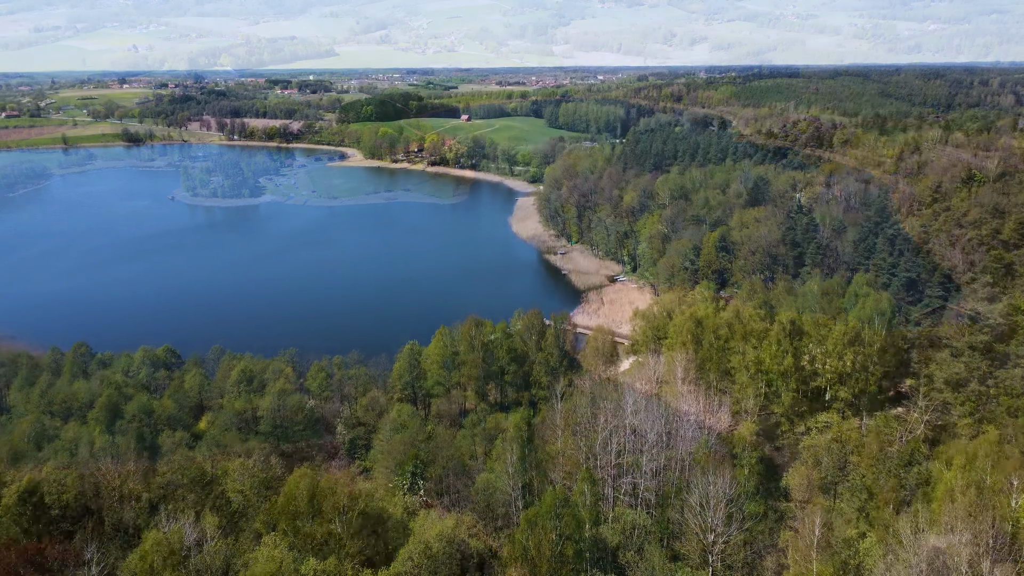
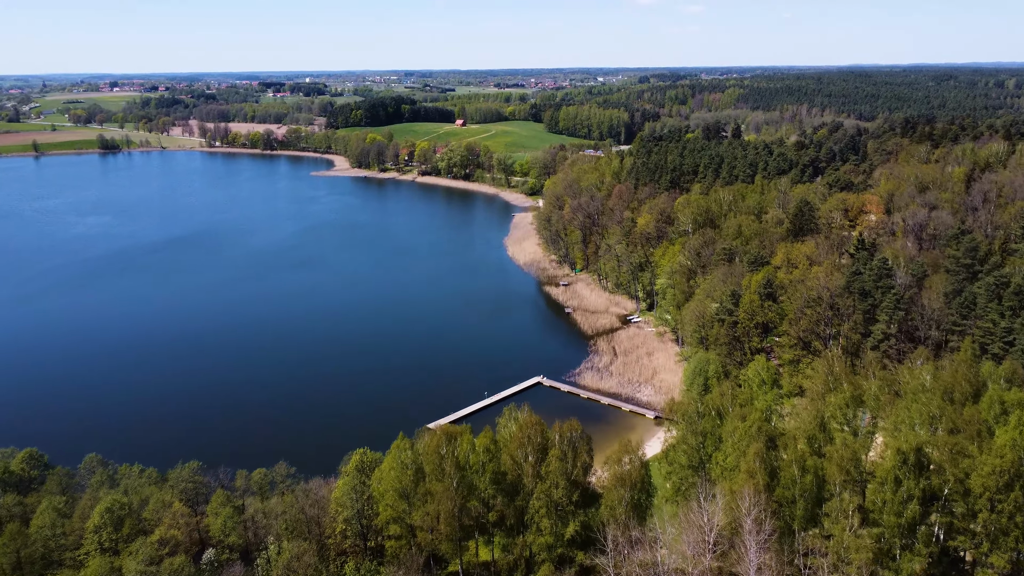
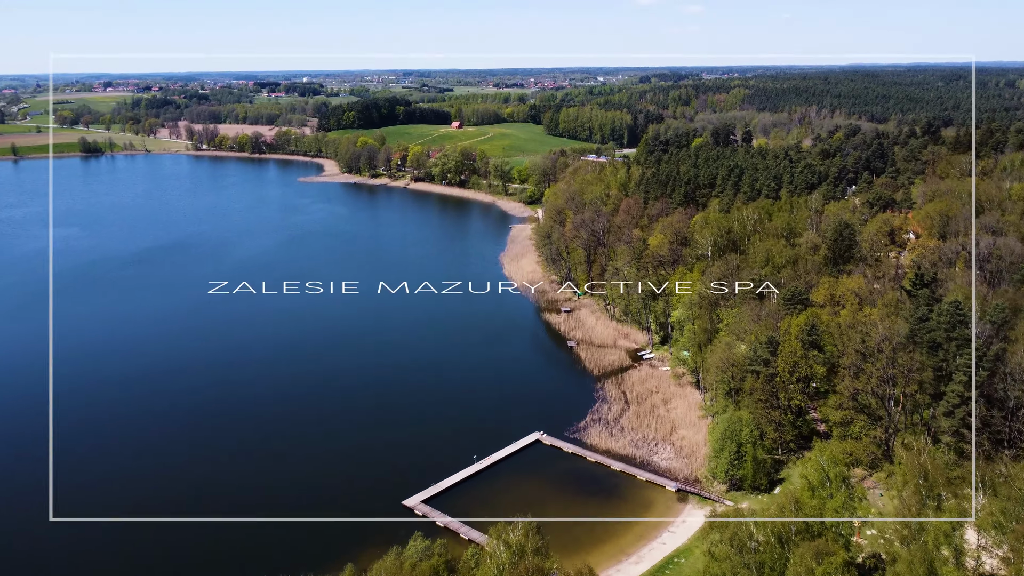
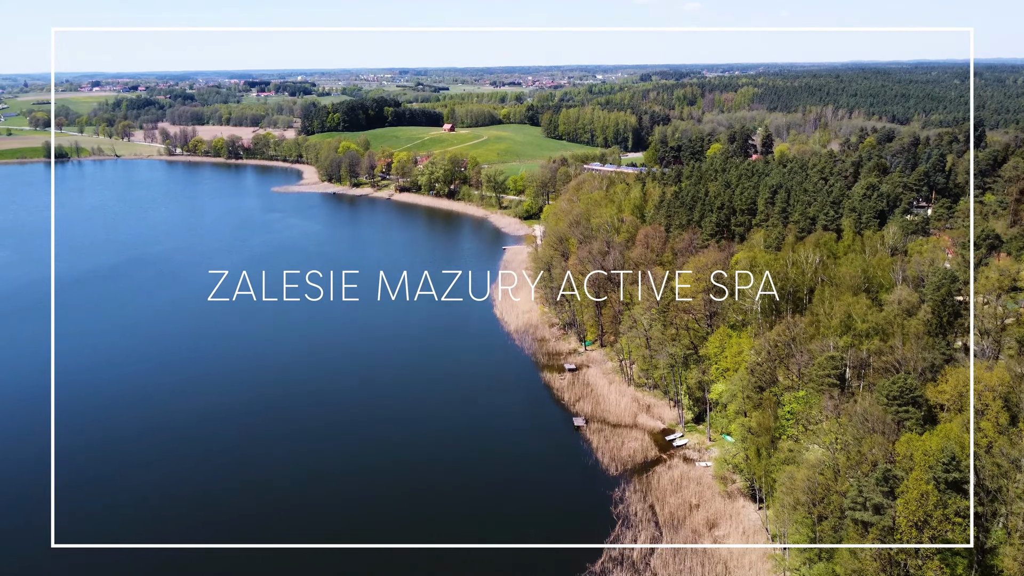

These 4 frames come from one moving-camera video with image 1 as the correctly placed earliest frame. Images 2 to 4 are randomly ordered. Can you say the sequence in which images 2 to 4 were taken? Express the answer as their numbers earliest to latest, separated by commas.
2, 3, 4
